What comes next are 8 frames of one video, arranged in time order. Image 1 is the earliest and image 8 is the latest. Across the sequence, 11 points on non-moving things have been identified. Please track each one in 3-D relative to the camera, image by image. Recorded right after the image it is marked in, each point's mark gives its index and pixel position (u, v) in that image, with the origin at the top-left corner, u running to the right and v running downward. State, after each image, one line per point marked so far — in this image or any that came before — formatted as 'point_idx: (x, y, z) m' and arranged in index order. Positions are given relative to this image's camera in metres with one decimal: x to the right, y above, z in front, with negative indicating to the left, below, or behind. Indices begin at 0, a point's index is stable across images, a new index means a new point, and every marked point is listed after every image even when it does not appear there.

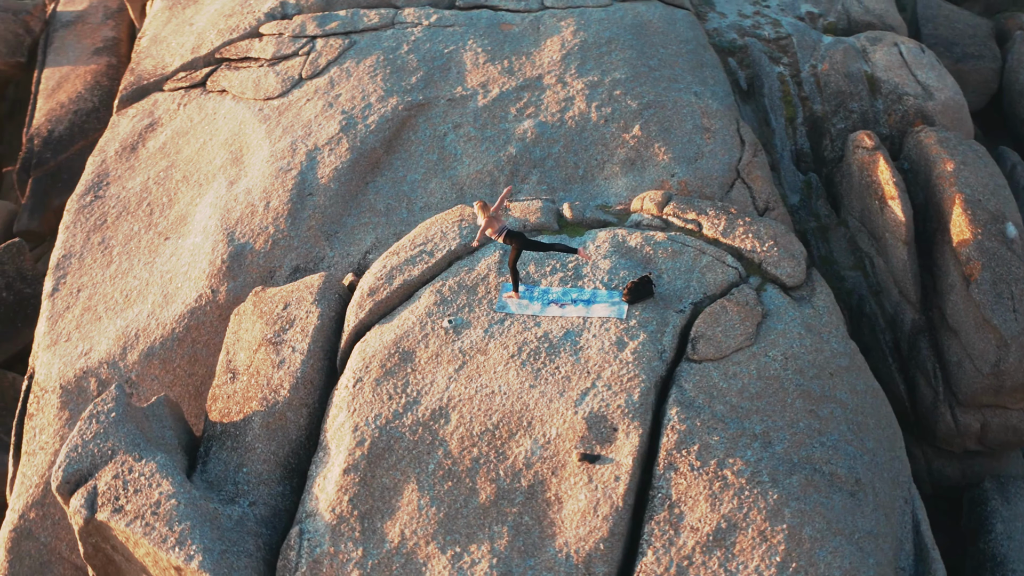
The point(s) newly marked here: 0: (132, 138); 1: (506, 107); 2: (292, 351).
0: (-4.6, +1.8, +13.1) m
1: (-0.1, +2.1, +12.4) m
2: (-2.0, -0.6, +9.6) m
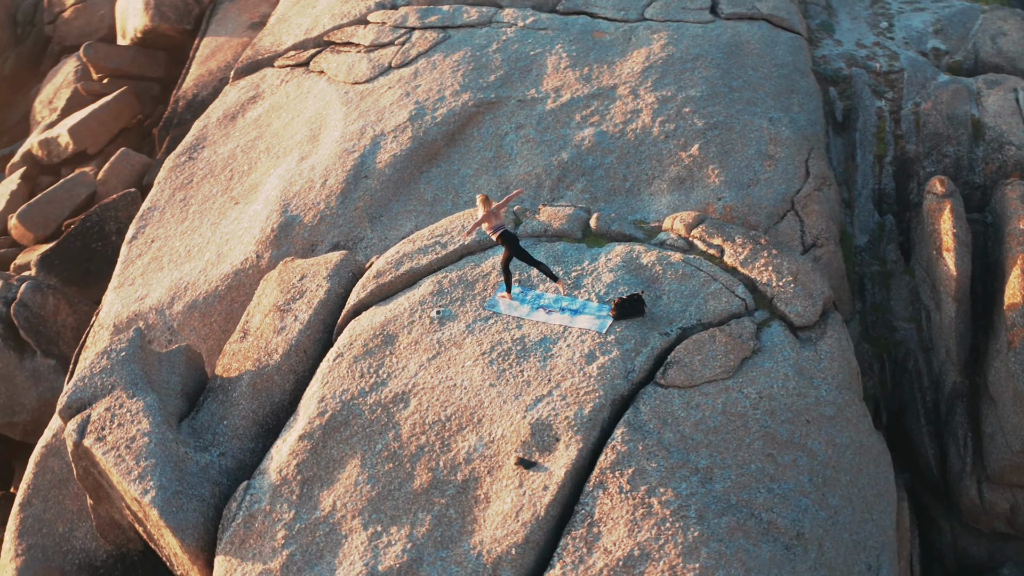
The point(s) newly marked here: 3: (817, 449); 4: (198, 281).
0: (-3.6, +2.4, +14.0) m
1: (+0.7, +2.0, +12.4) m
2: (-2.0, -0.3, +10.1) m
3: (+2.5, -1.3, +8.7) m
4: (-3.4, +0.1, +11.6) m
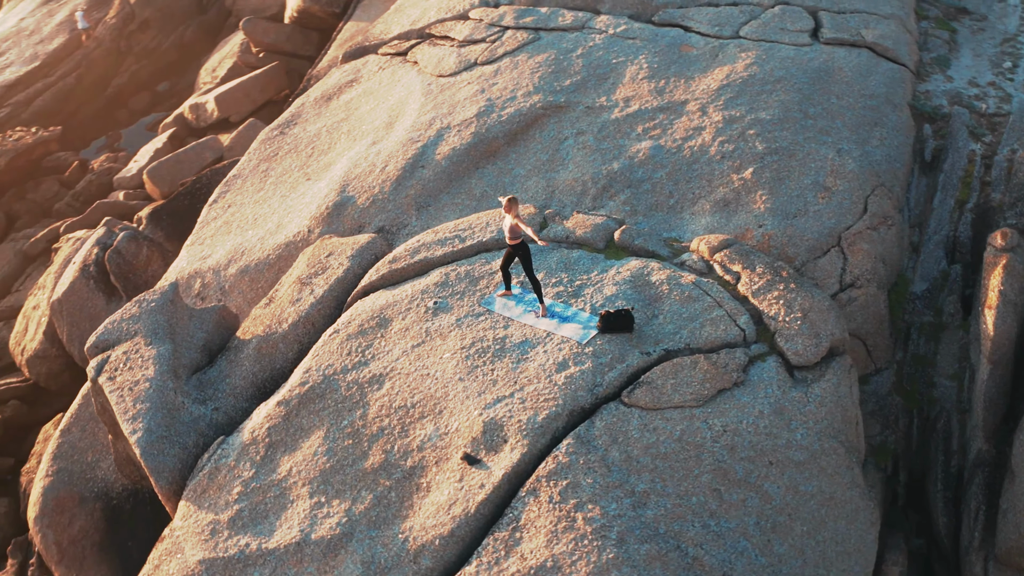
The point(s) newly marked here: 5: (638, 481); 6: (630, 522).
0: (-2.4, +2.7, +14.7) m
1: (+1.4, +1.9, +12.3) m
2: (-2.0, -0.1, +10.6) m
3: (+2.0, -1.6, +8.3) m
4: (-3.0, +0.5, +12.3) m
5: (+1.0, -1.5, +8.2) m
6: (+0.9, -1.7, +7.9) m
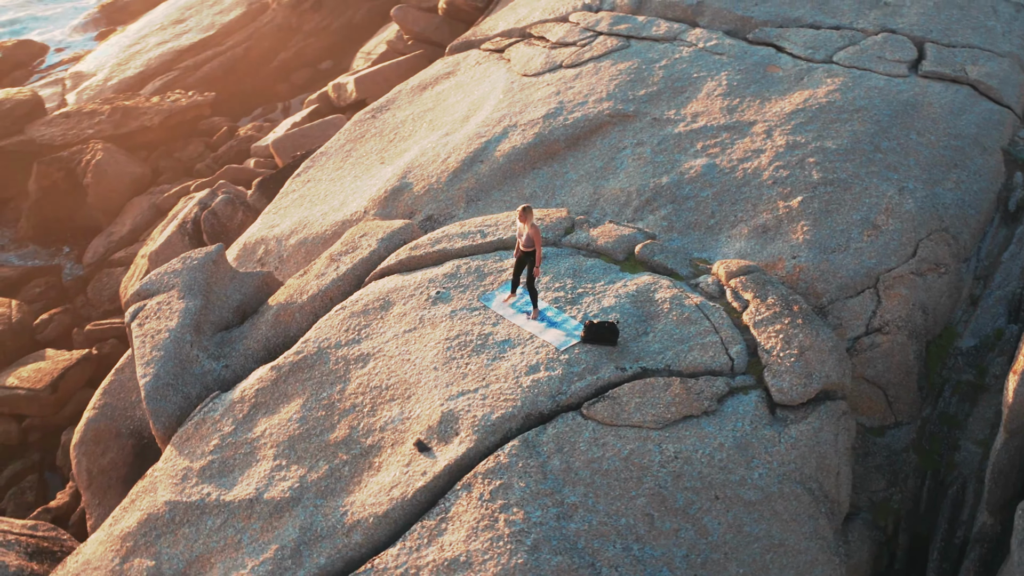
0: (-1.2, +2.9, +15.1) m
1: (+2.1, +1.7, +12.1) m
2: (-1.8, +0.2, +11.0) m
3: (+1.5, -1.8, +8.1) m
4: (-2.4, +0.8, +12.9) m
5: (+0.4, -1.5, +8.1) m
6: (+0.3, -1.8, +7.9) m
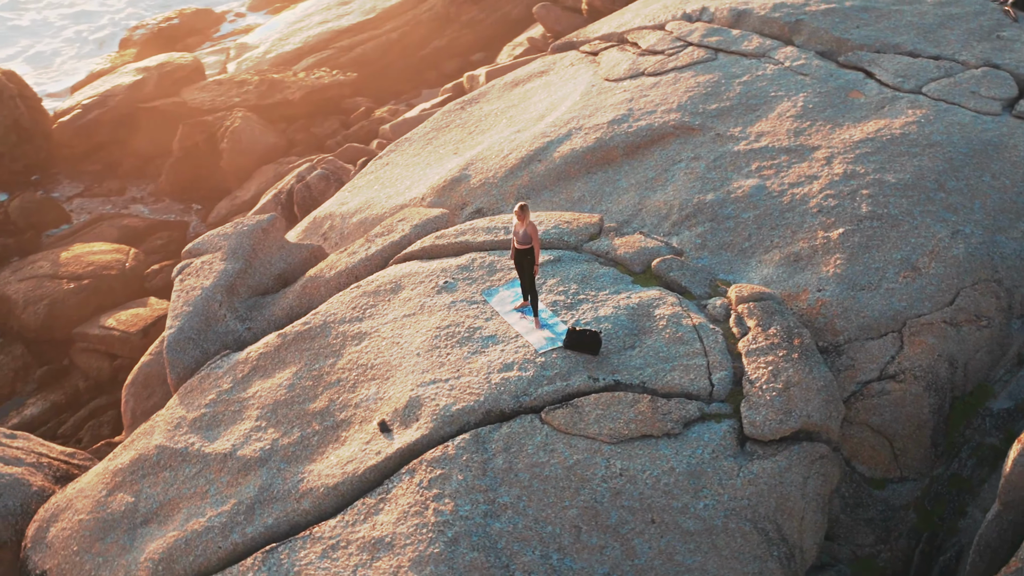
0: (+0.2, +3.0, +15.2) m
1: (+2.6, +1.4, +11.7) m
2: (-1.5, +0.4, +11.3) m
3: (+0.9, -1.9, +7.9) m
4: (-1.7, +1.0, +13.3) m
5: (-0.1, -1.5, +8.1) m
6: (-0.3, -1.8, +7.9) m
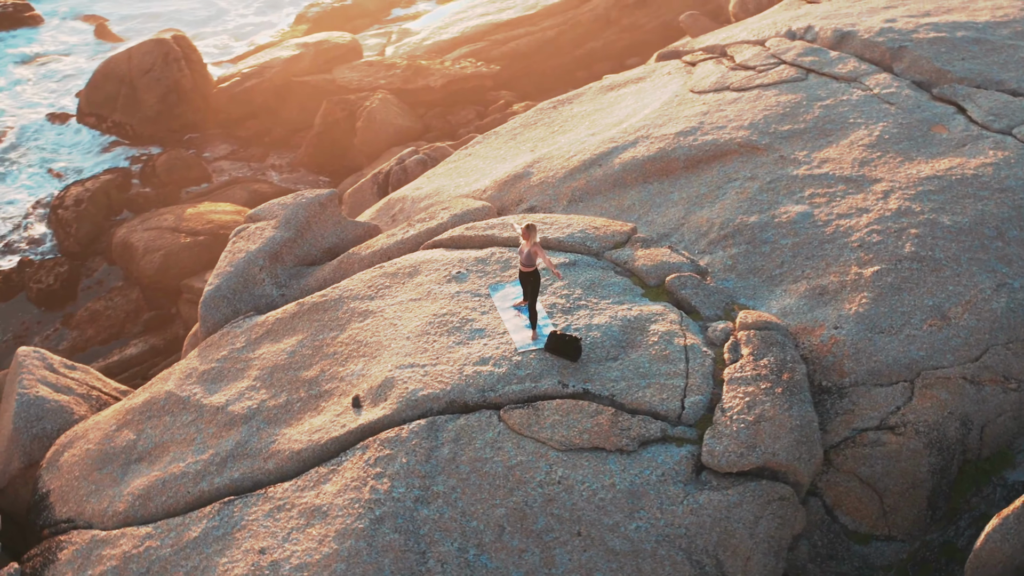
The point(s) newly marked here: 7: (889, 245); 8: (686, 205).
0: (+1.5, +2.9, +15.1) m
1: (+3.1, +1.1, +11.2) m
2: (-1.2, +0.6, +11.6) m
3: (+0.3, -2.0, +7.8) m
4: (-0.9, +1.2, +13.5) m
5: (-0.5, -1.5, +8.2) m
6: (-0.8, -1.7, +8.0) m
7: (+3.6, +0.4, +10.2) m
8: (+1.9, +0.9, +11.6) m
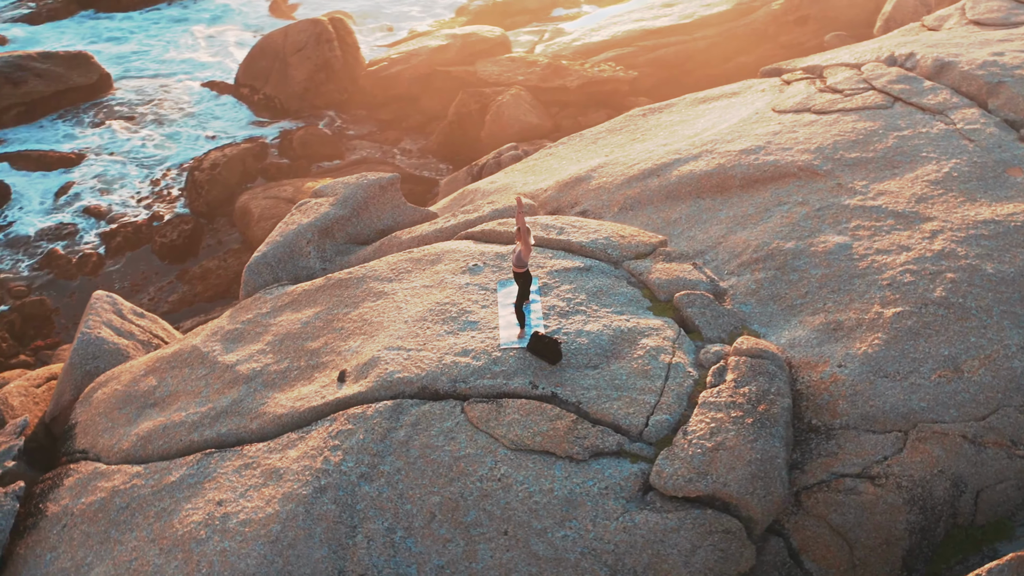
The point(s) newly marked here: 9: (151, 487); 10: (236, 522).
0: (+2.8, +2.7, +14.8) m
1: (+3.4, +0.7, +10.7) m
2: (-0.7, +0.7, +11.8) m
3: (-0.2, -1.9, +7.8) m
4: (0.0, +1.3, +13.7) m
5: (-1.0, -1.4, +8.4) m
6: (-1.3, -1.5, +8.3) m
7: (+3.6, 0.0, +9.6) m
8: (+2.3, +0.7, +11.3) m
9: (-3.1, -1.7, +9.3) m
10: (-2.2, -1.8, +8.4) m
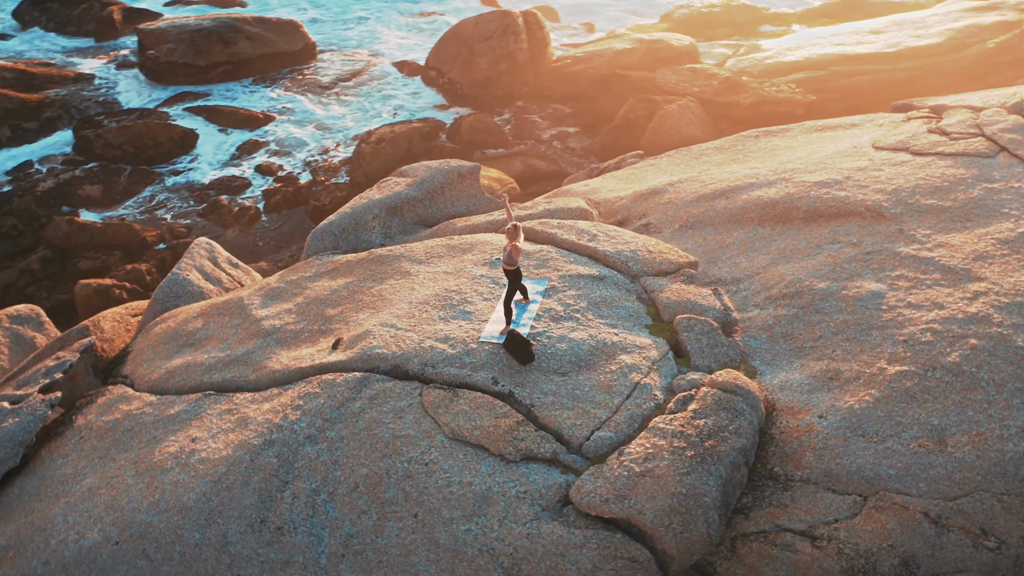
0: (+4.2, +2.1, +14.0) m
1: (+3.6, +0.2, +9.9) m
2: (-0.1, +0.8, +12.0) m
3: (-0.9, -1.8, +8.0) m
4: (+1.1, +1.2, +13.6) m
5: (-1.4, -1.1, +8.7) m
6: (-1.8, -1.2, +8.7) m
7: (+3.5, -0.5, +8.8) m
8: (+2.7, +0.3, +10.8) m
9: (-3.4, -1.2, +10.1) m
10: (-2.6, -1.4, +9.0) m
